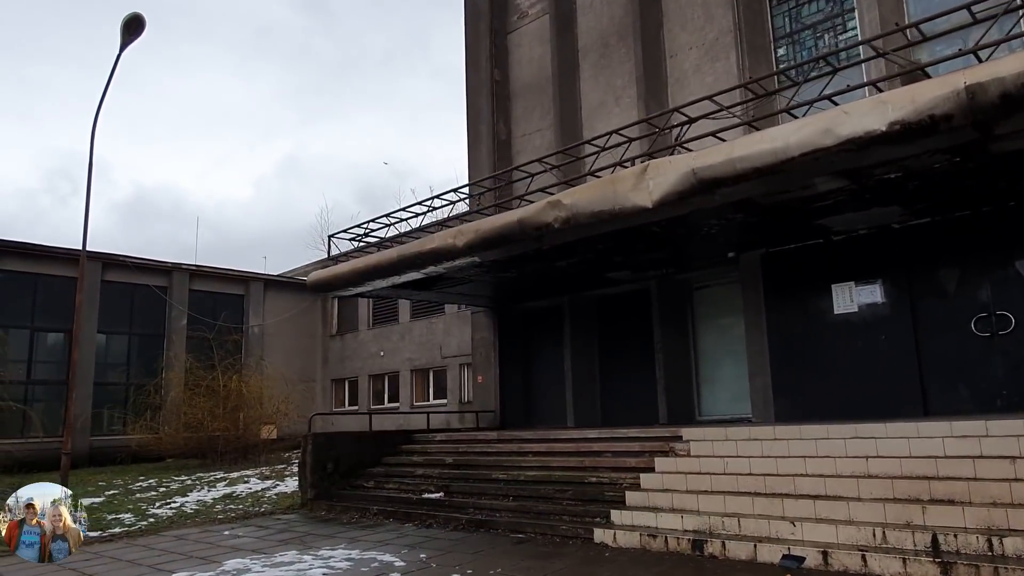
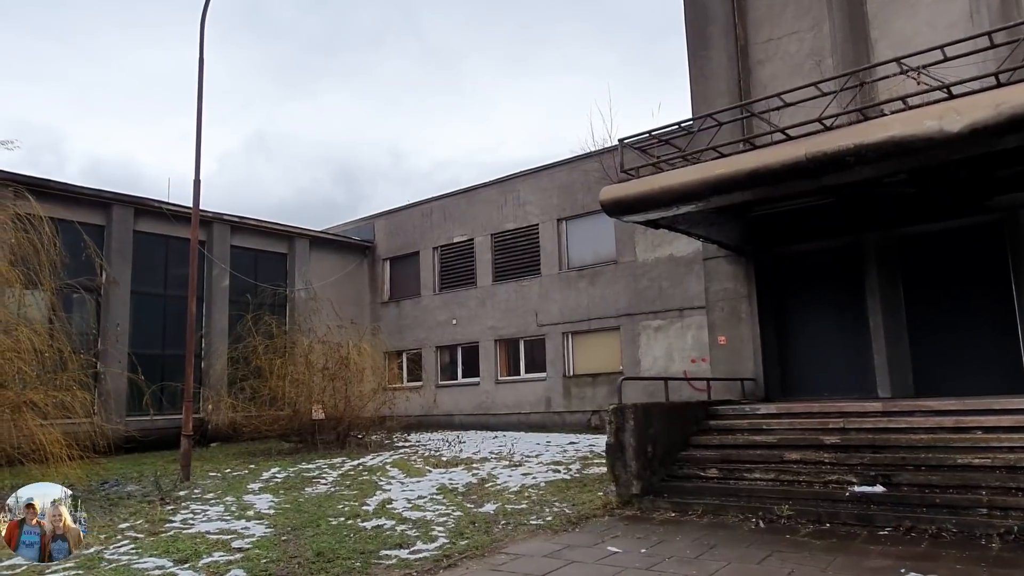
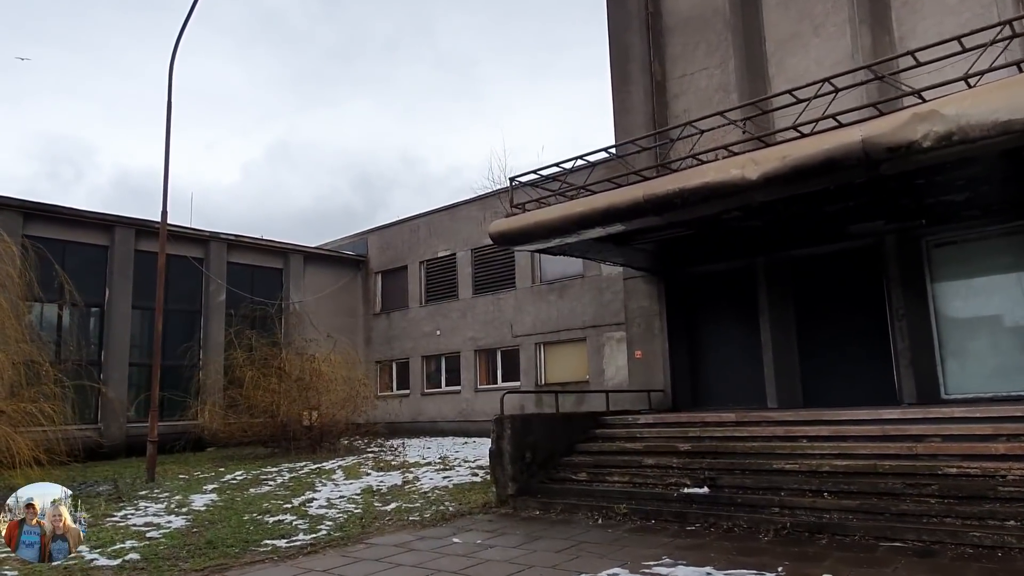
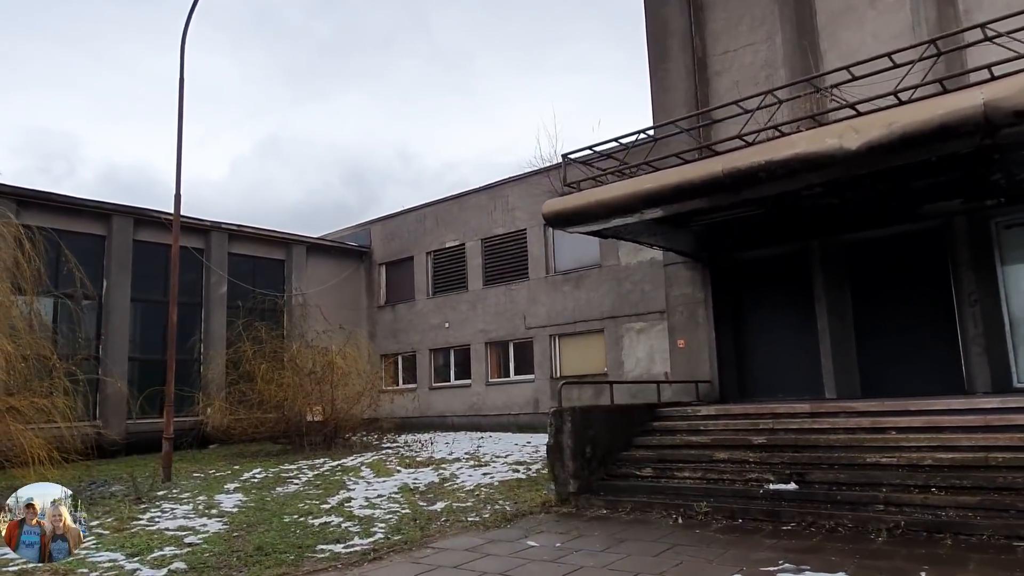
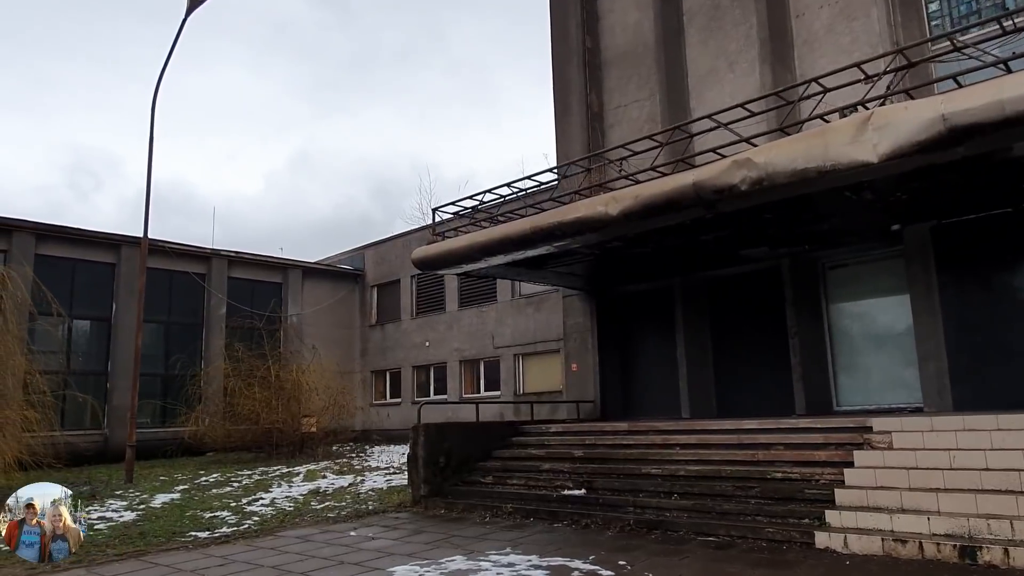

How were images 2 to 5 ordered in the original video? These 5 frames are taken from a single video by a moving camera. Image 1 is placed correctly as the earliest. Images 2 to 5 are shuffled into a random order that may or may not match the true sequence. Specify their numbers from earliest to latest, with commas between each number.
5, 3, 4, 2
